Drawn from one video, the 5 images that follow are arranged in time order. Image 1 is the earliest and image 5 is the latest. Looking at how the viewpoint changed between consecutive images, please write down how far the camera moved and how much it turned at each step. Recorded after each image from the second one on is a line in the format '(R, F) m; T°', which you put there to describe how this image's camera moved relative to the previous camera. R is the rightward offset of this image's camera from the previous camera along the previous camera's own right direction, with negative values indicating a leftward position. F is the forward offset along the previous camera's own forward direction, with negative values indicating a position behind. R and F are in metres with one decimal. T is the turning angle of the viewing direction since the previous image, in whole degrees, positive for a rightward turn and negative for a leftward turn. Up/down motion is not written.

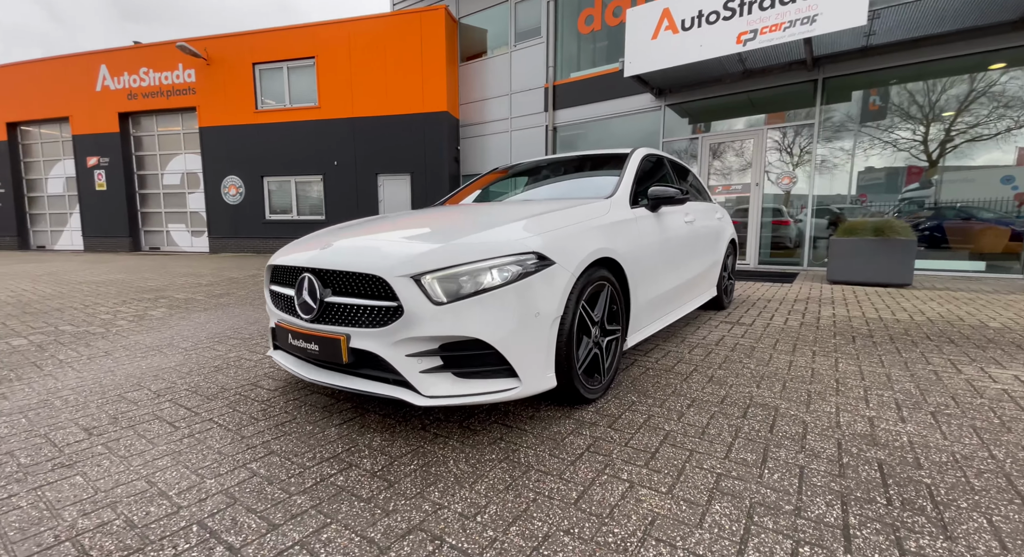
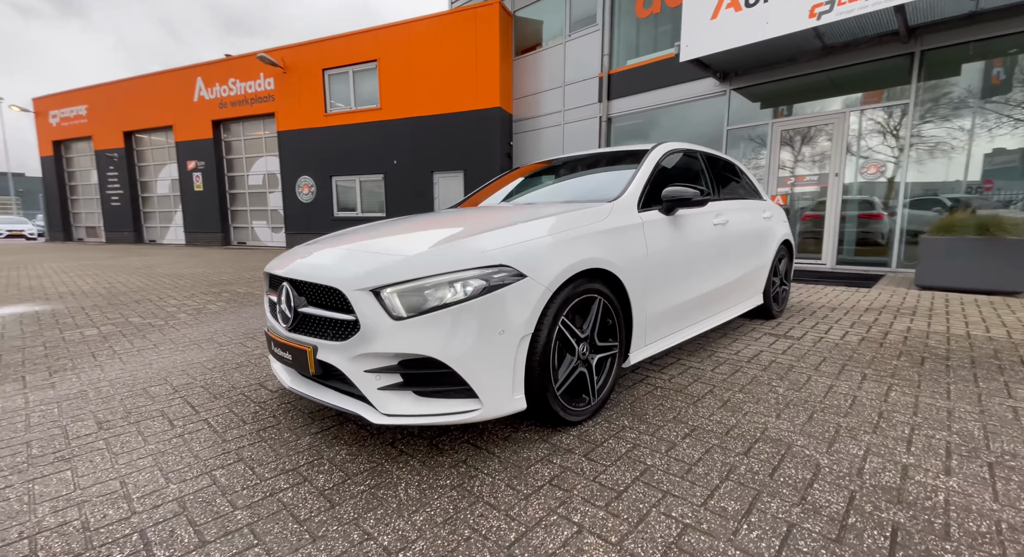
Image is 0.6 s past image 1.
(+0.5, +0.2) m; -9°
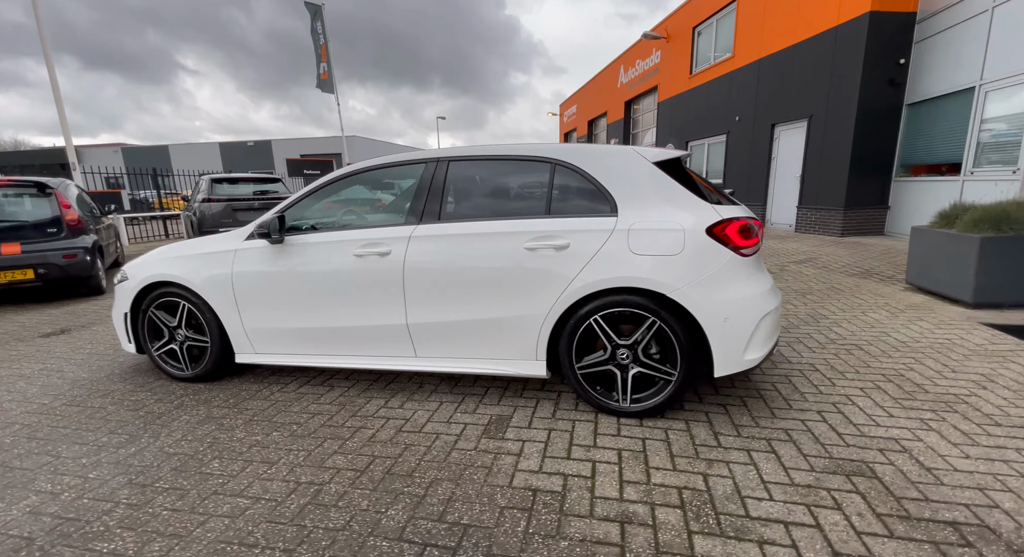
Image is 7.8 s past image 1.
(+1.9, +0.3) m; -49°
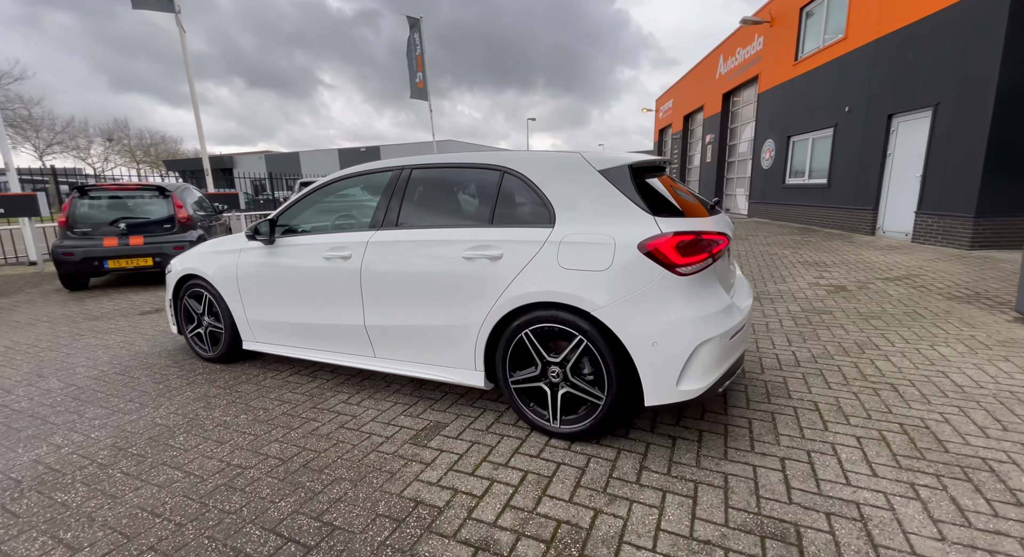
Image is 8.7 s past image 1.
(+0.9, +0.1) m; -13°
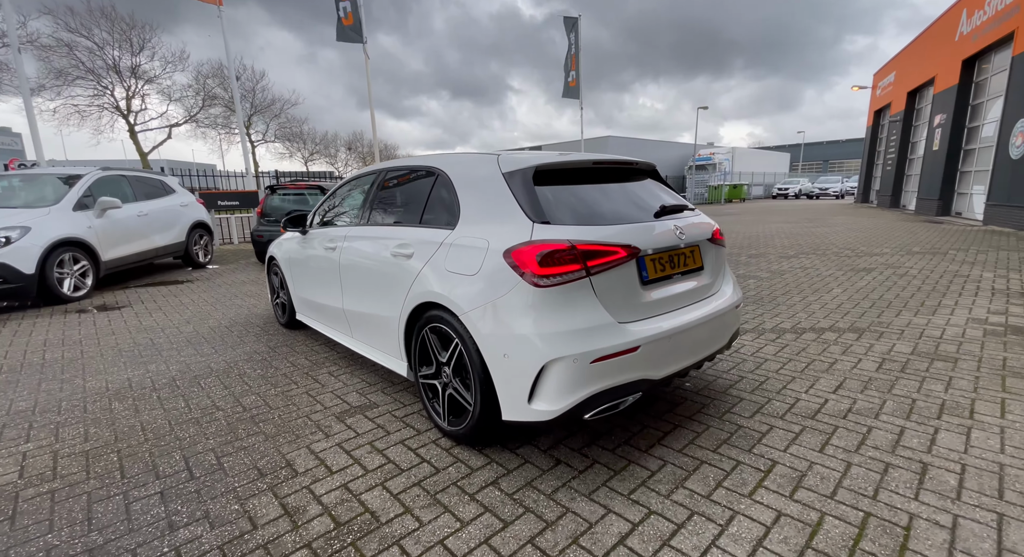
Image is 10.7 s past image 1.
(+1.4, +0.3) m; -22°
